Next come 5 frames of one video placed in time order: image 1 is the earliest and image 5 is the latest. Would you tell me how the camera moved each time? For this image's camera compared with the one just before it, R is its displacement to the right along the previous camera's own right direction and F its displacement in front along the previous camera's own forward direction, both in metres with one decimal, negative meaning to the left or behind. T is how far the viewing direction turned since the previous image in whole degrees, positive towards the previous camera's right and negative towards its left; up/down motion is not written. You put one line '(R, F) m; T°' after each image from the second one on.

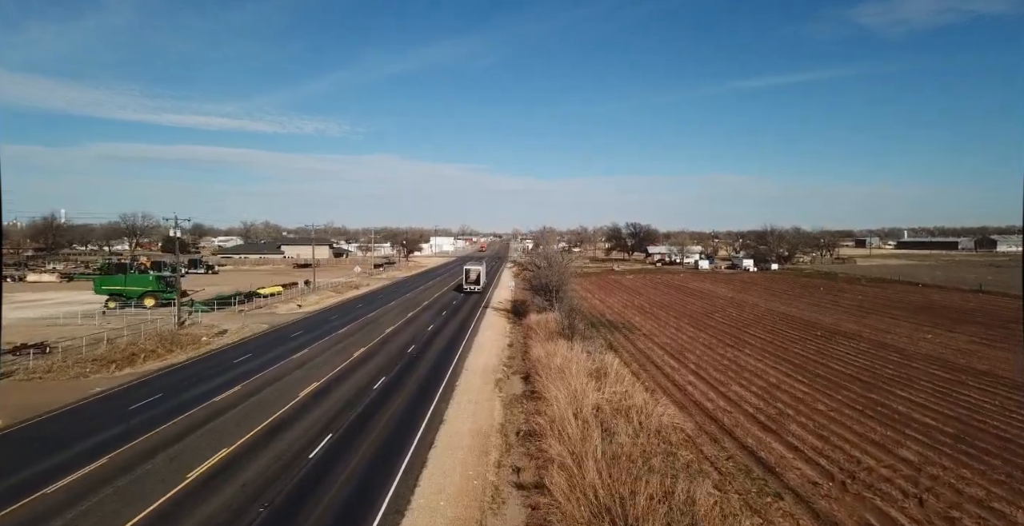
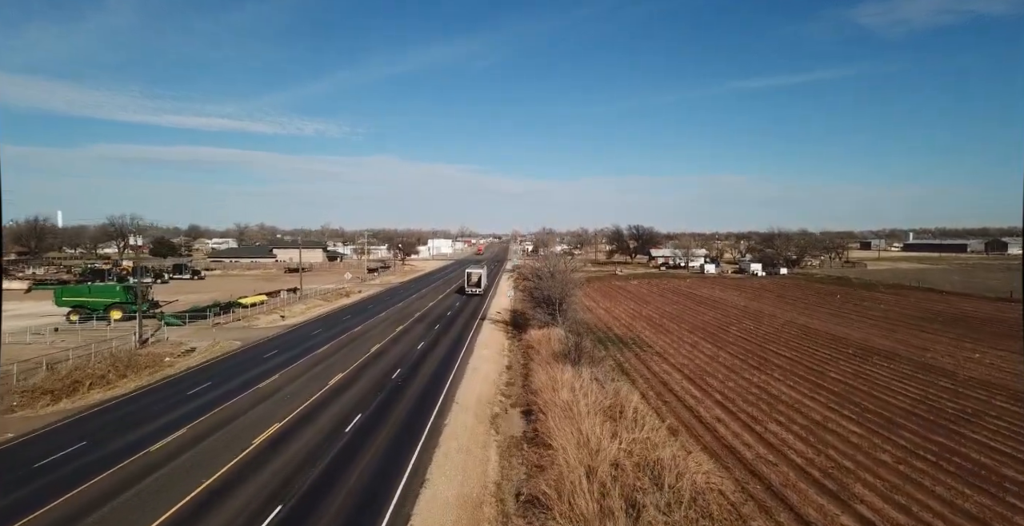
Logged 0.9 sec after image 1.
(0.0, +2.5) m; 0°
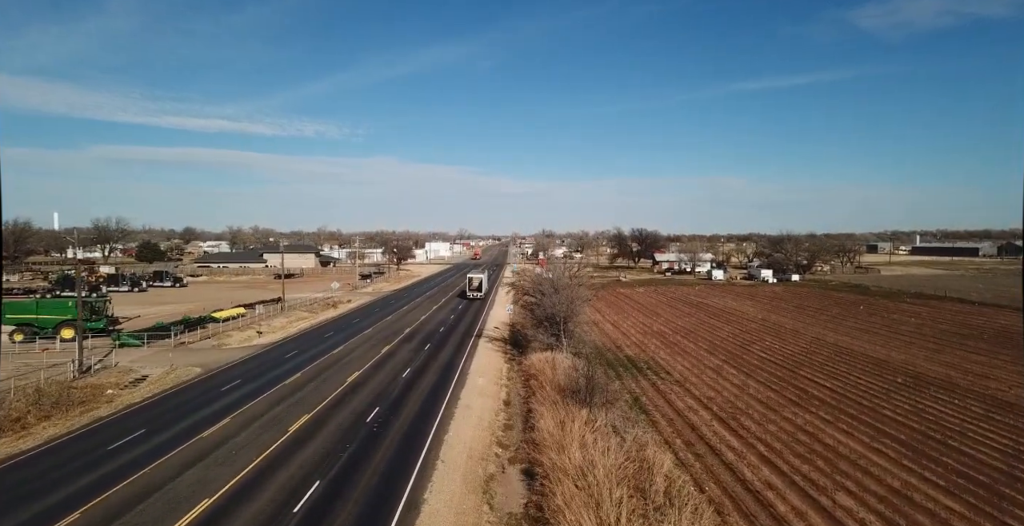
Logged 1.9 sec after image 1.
(0.0, +3.0) m; 0°
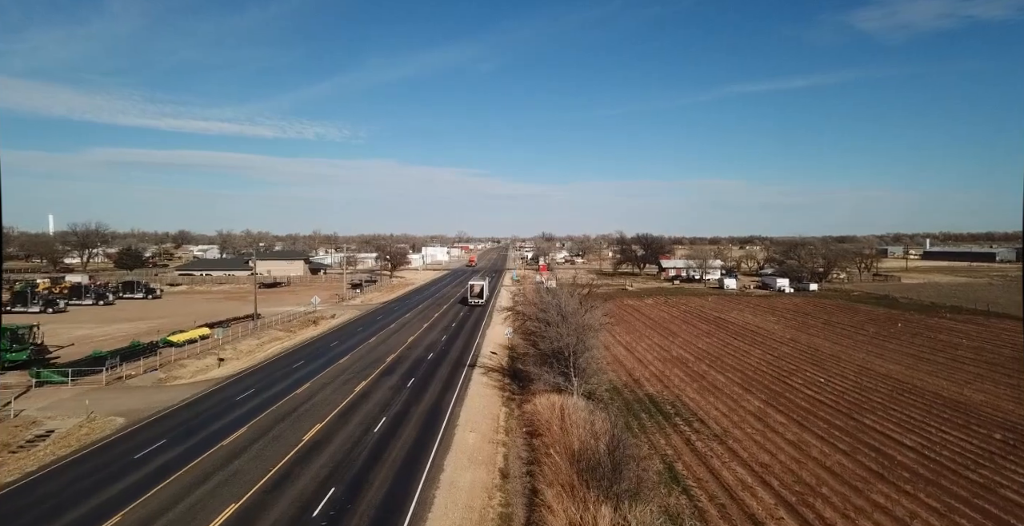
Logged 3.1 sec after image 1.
(0.0, +4.1) m; 0°
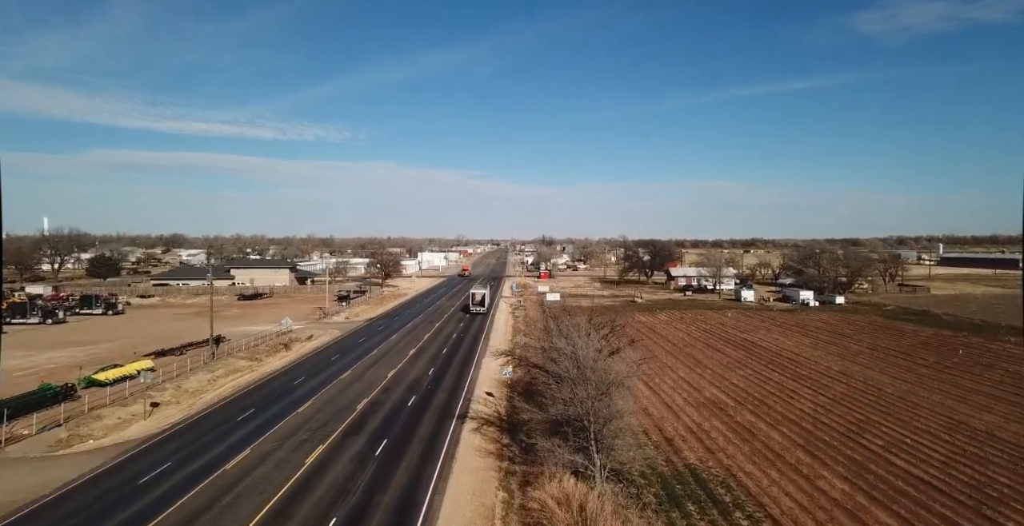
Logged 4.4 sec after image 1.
(0.0, +5.0) m; 0°
